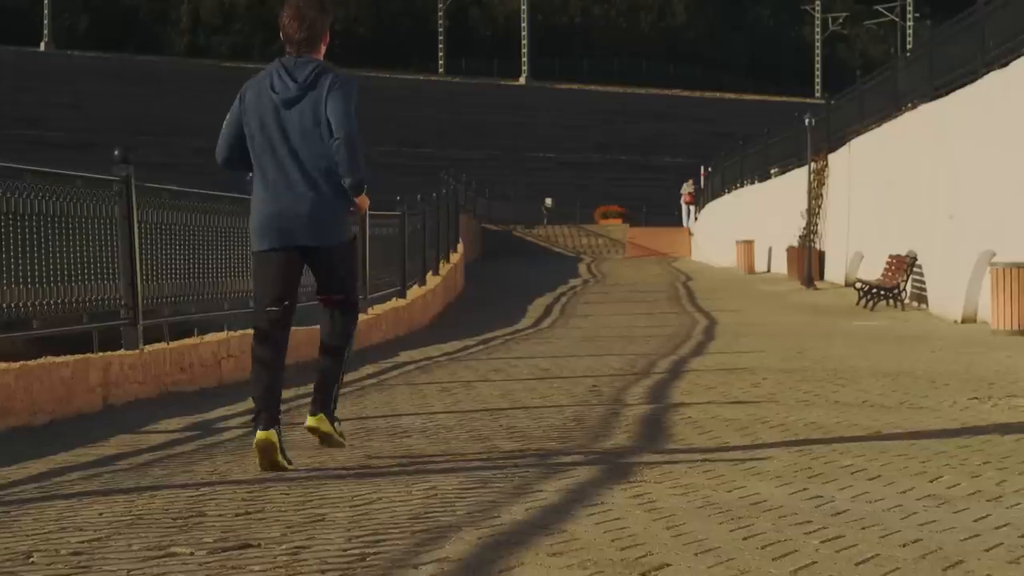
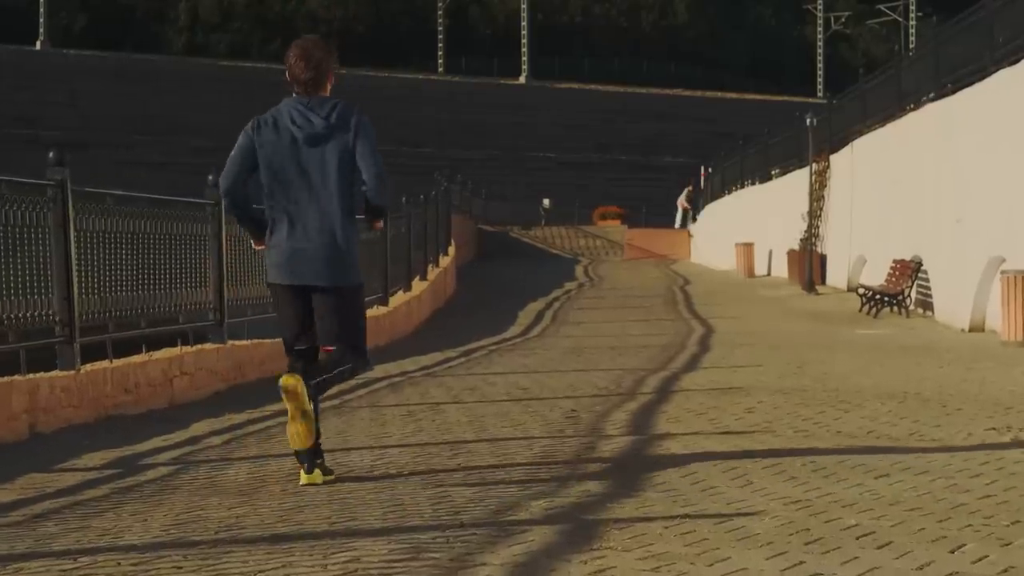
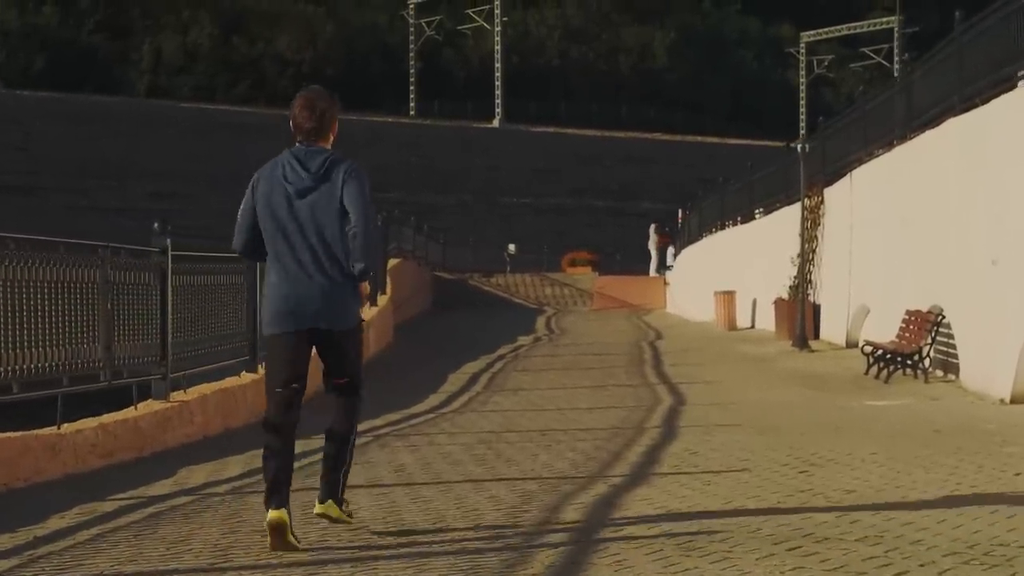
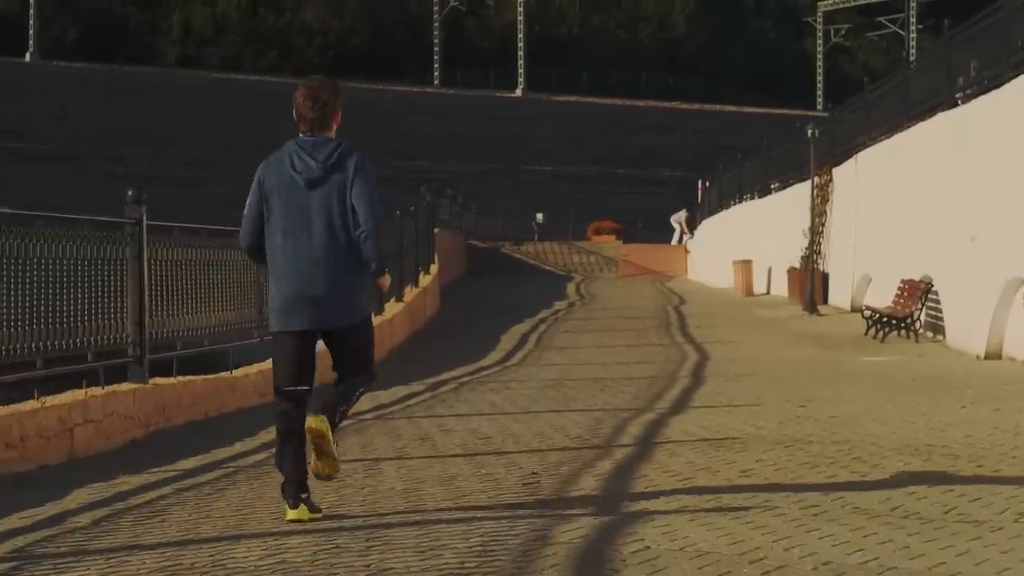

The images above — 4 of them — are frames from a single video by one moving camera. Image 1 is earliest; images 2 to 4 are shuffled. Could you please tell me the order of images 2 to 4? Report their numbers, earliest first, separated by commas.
2, 4, 3
